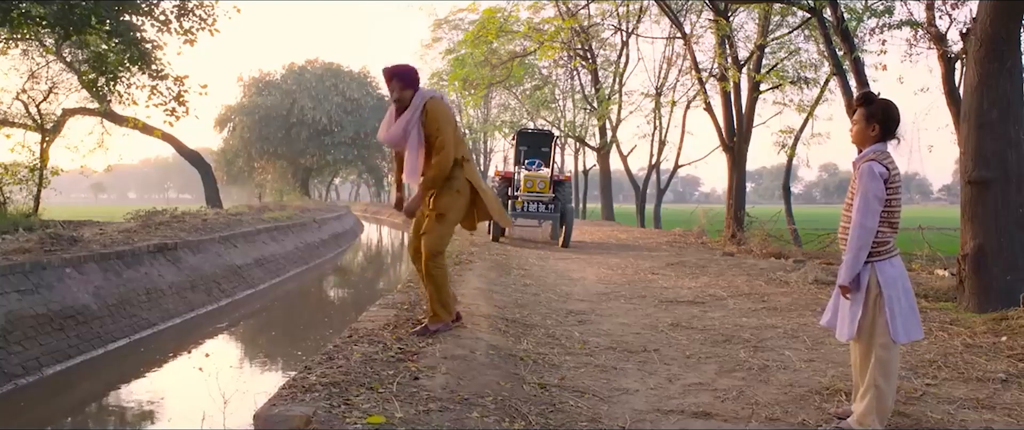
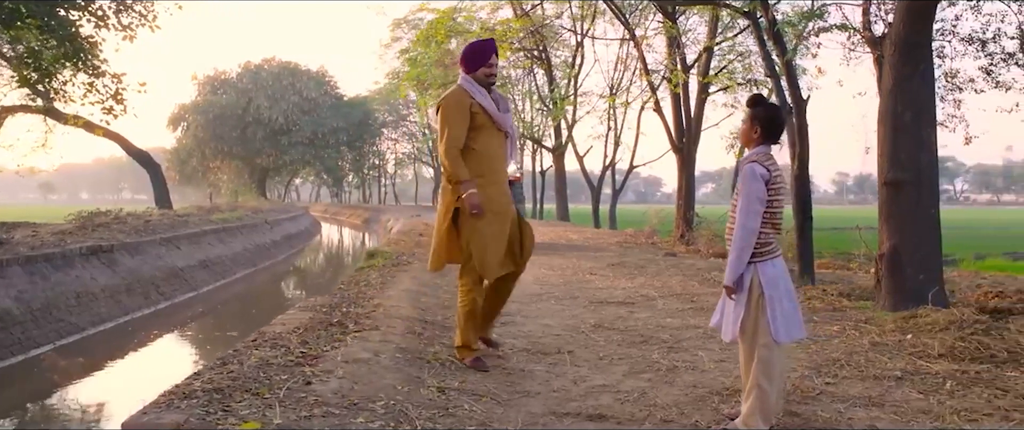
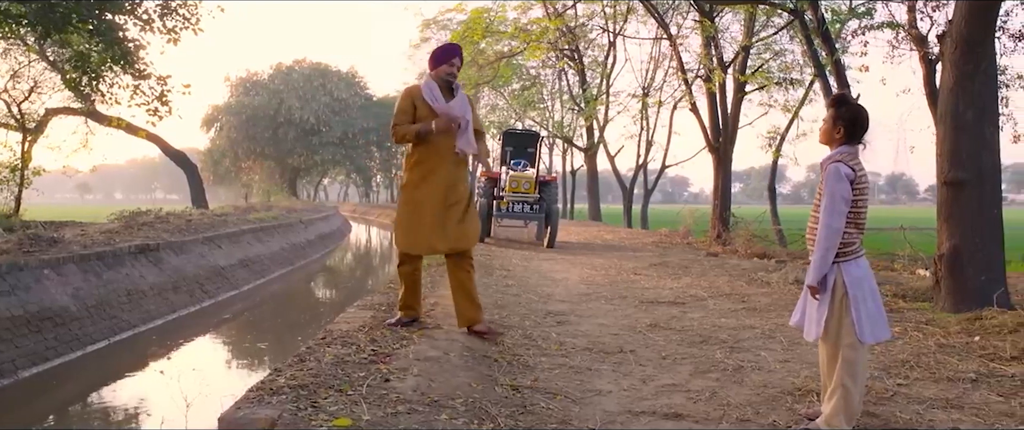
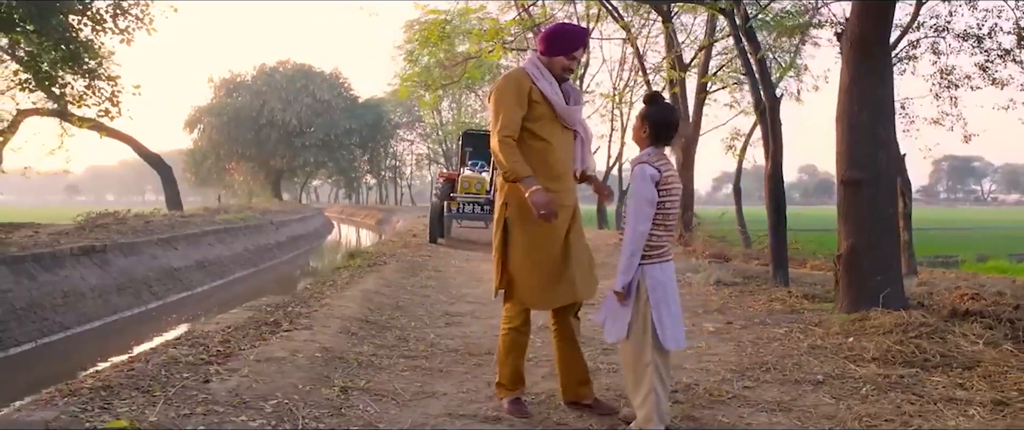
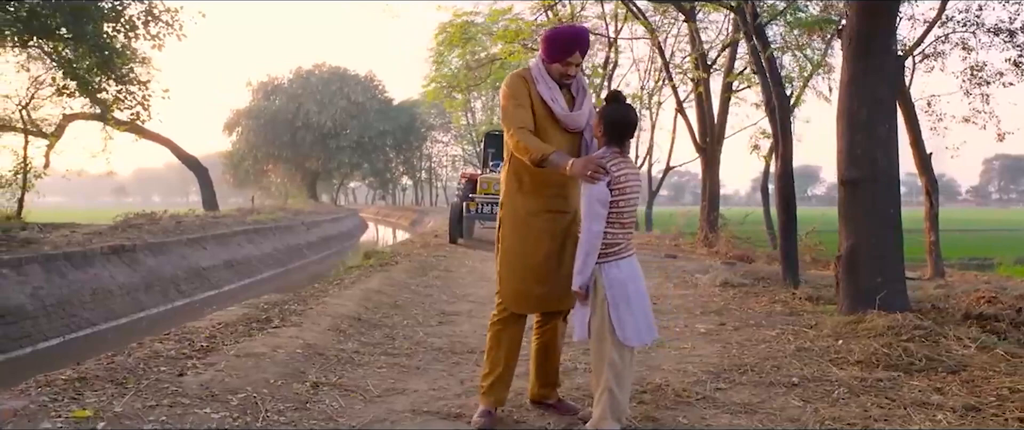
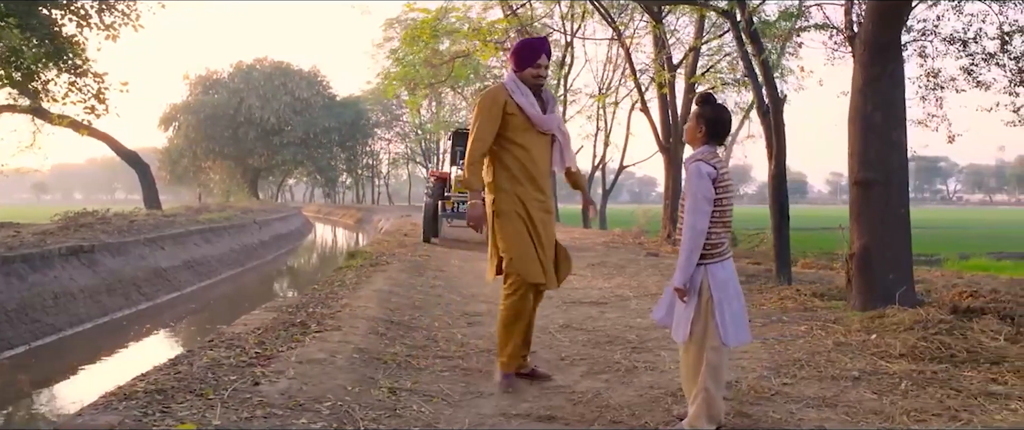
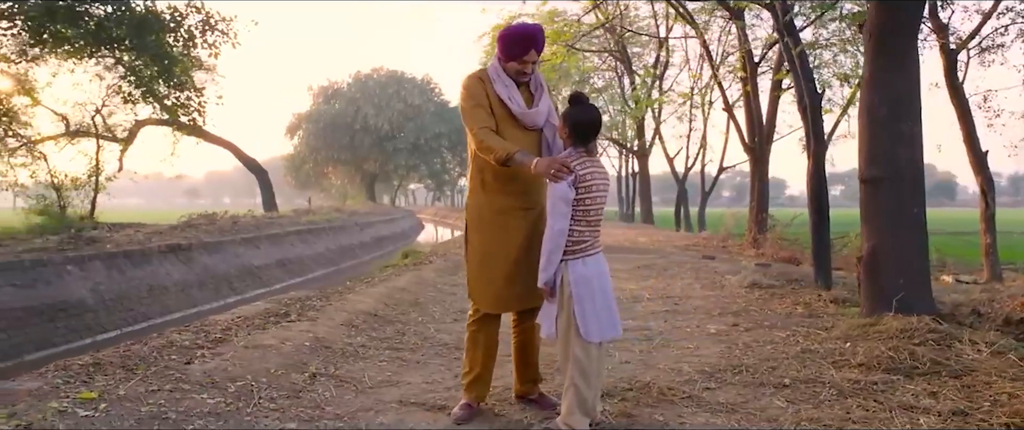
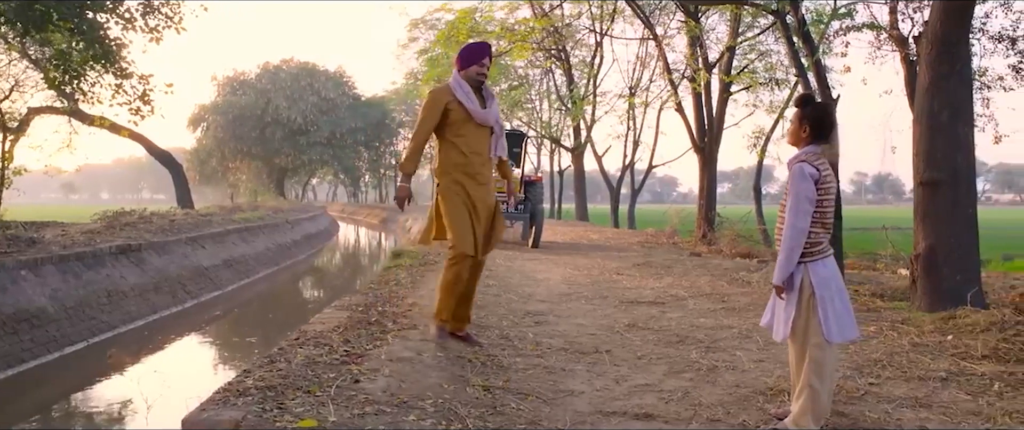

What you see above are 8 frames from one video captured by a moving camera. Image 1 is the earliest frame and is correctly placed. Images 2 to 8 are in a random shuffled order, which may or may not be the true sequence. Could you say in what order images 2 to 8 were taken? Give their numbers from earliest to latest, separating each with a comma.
3, 8, 2, 6, 4, 5, 7
